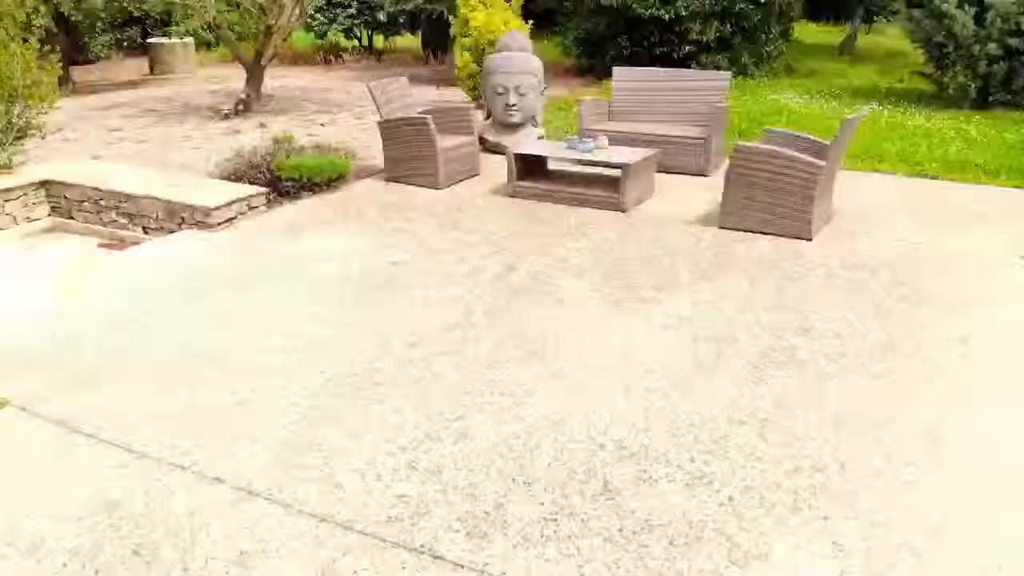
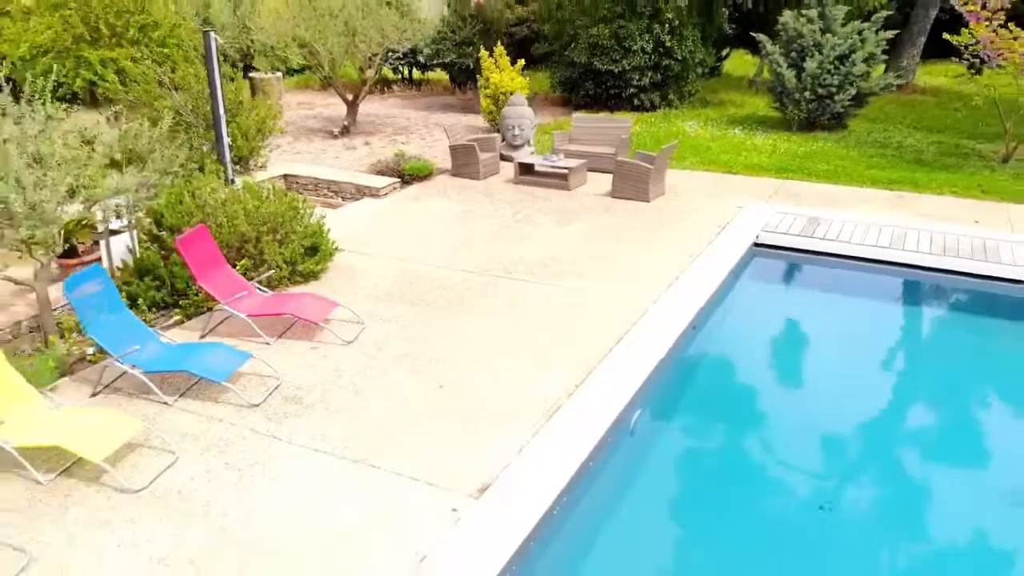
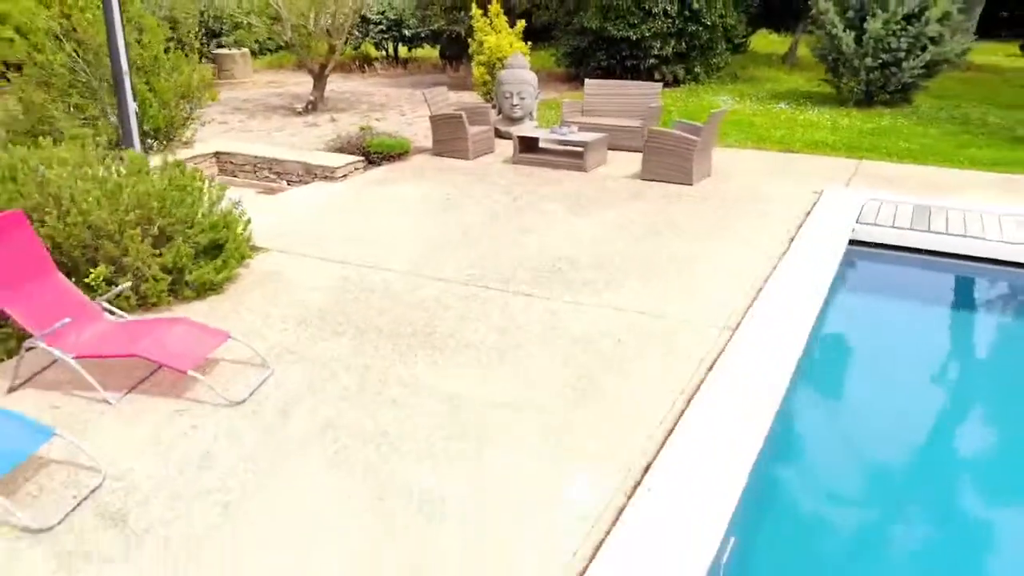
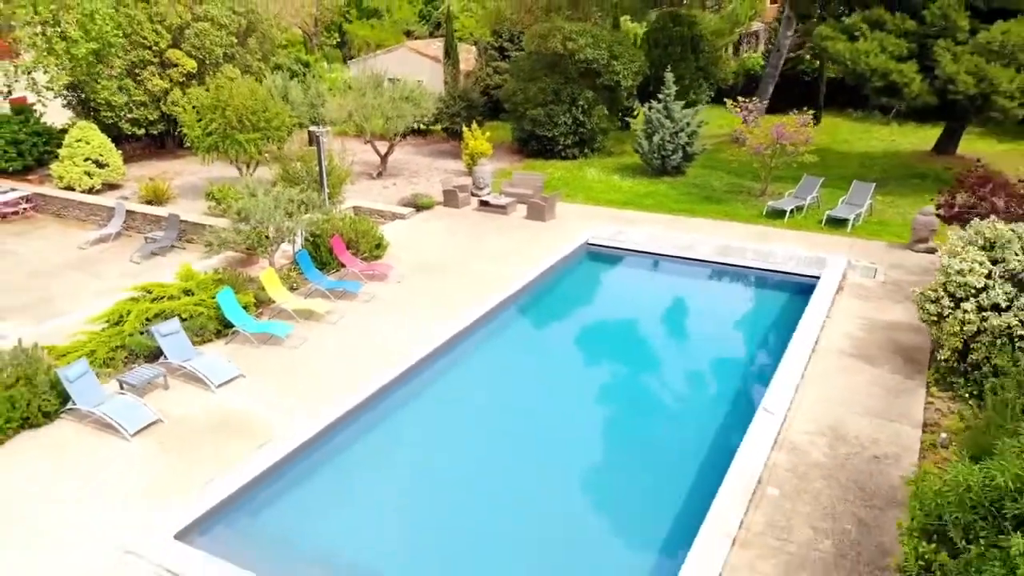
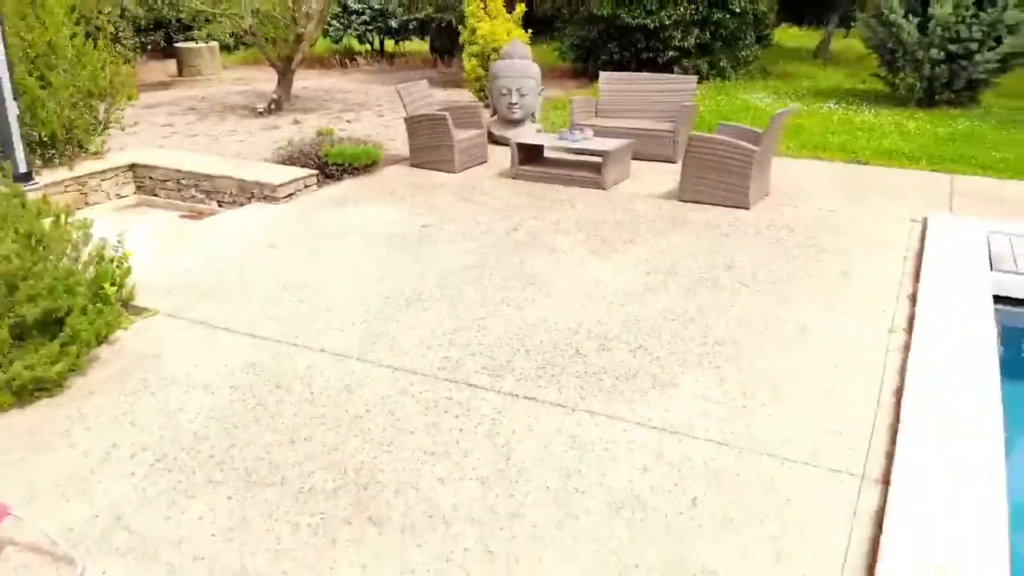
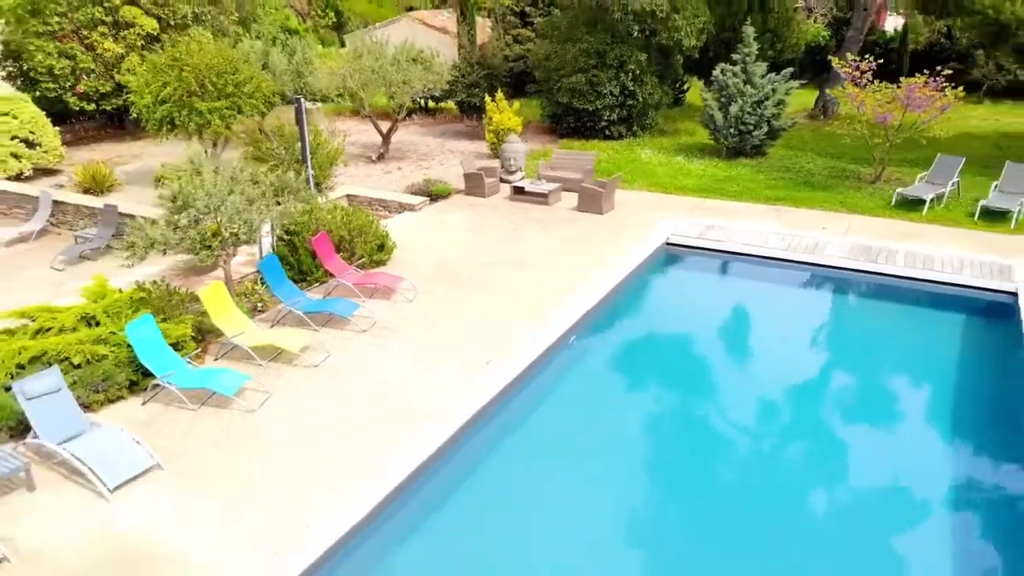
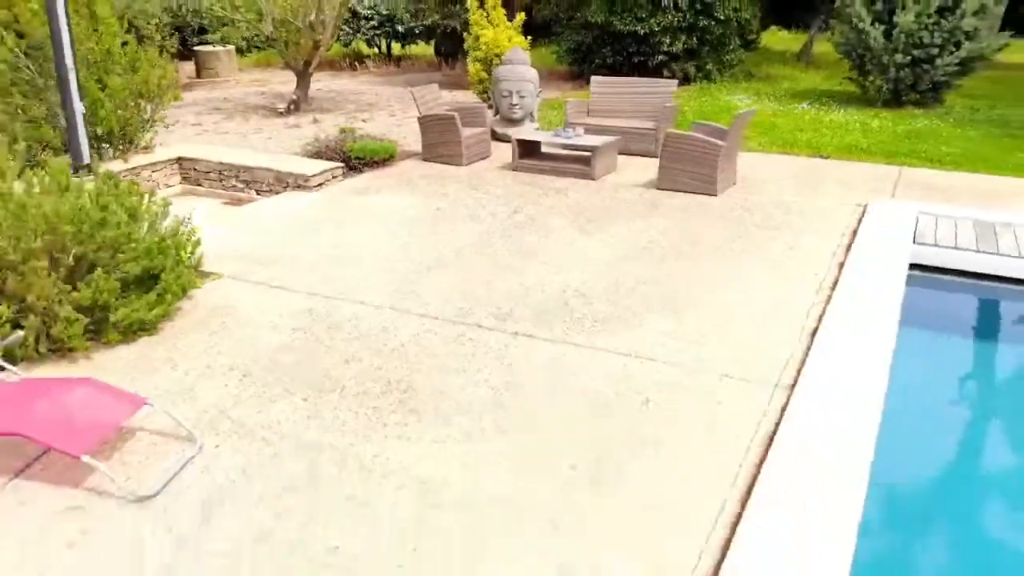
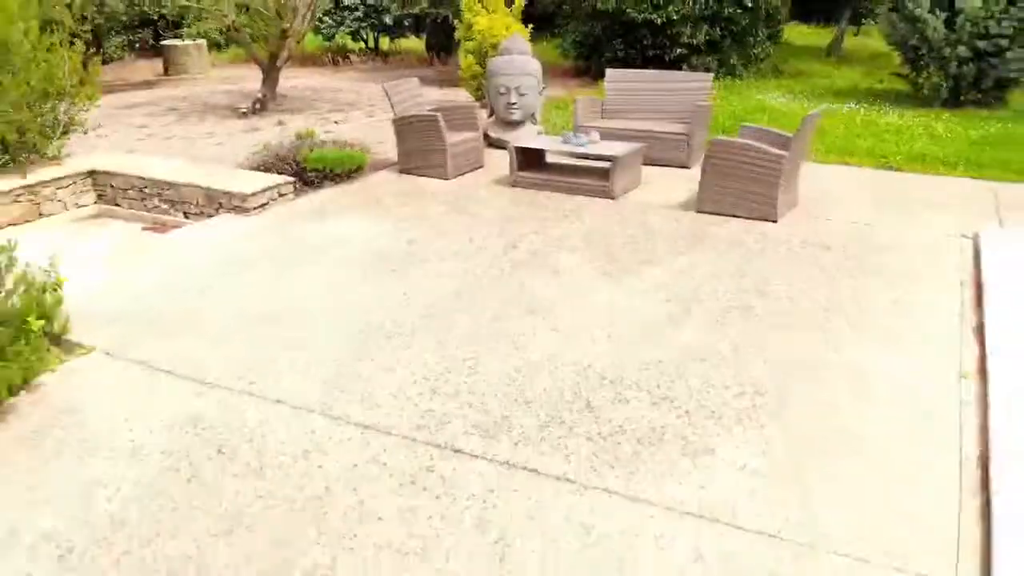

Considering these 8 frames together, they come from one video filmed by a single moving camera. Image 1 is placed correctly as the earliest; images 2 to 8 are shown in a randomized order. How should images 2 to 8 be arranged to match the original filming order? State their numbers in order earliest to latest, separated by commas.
8, 5, 7, 3, 2, 6, 4
